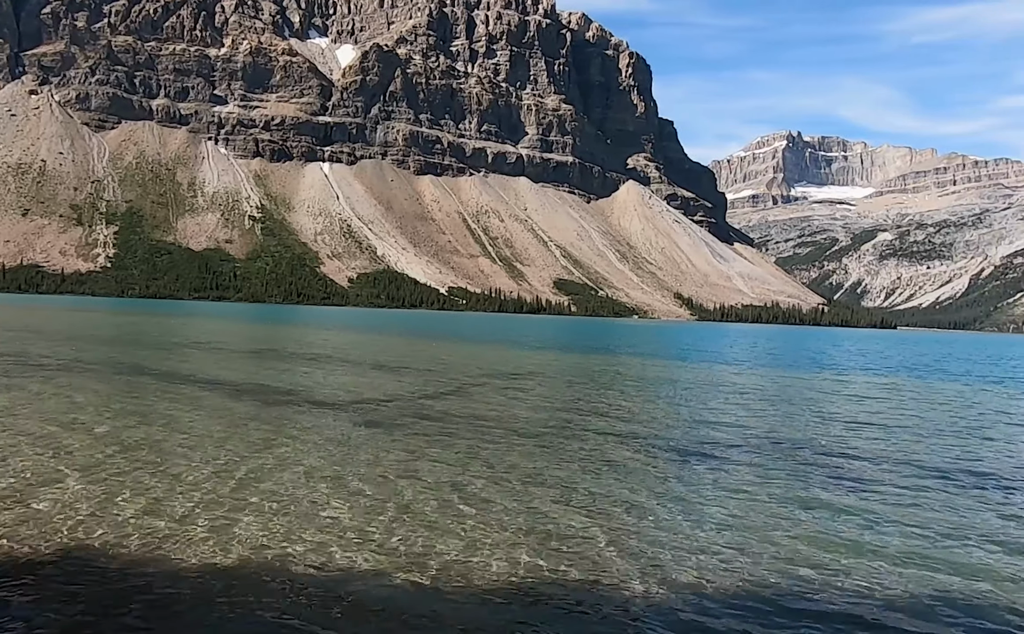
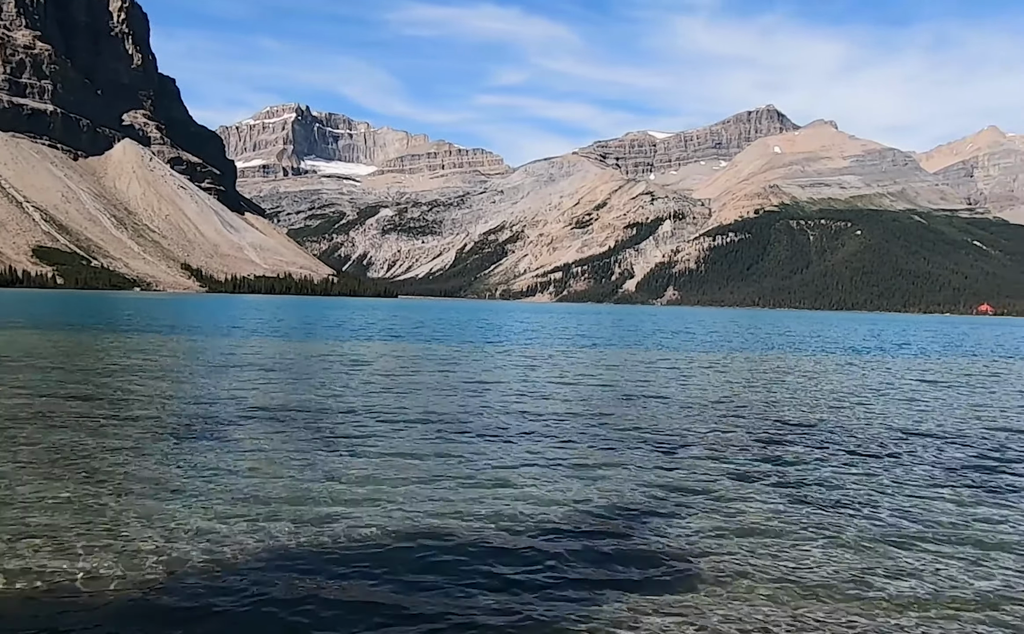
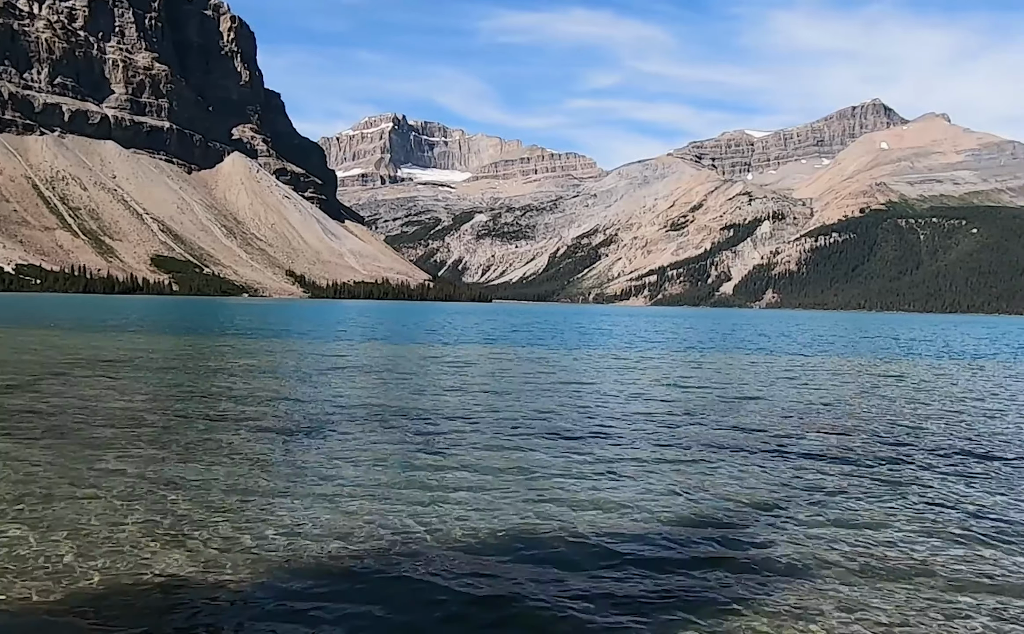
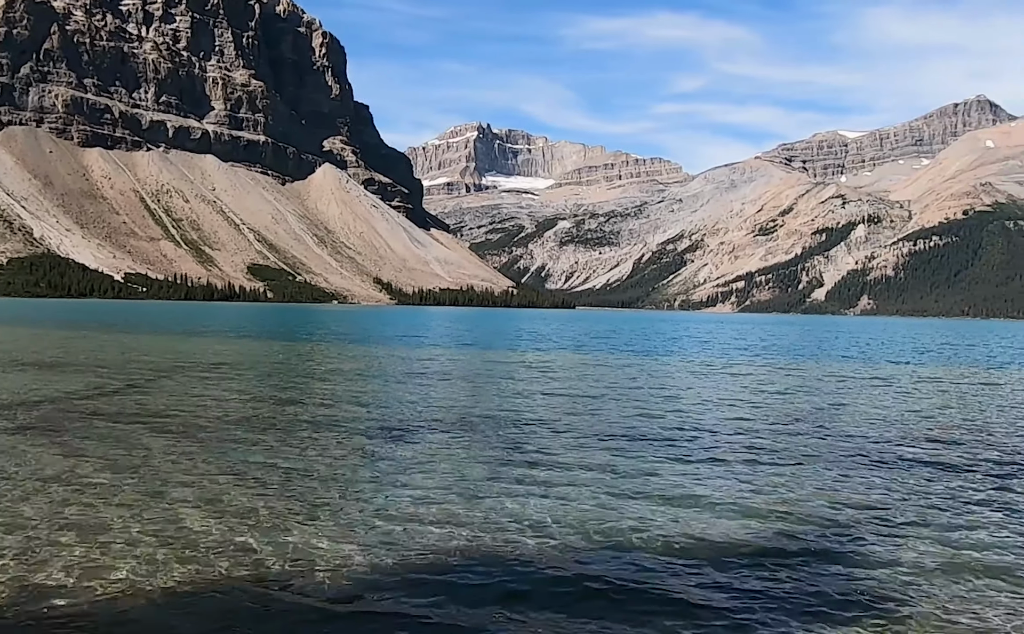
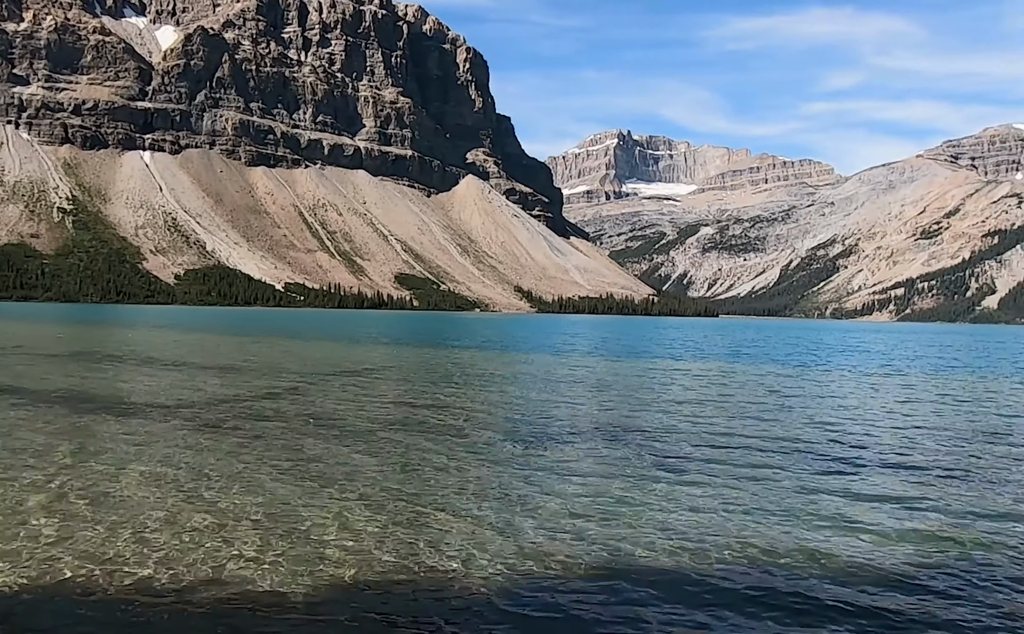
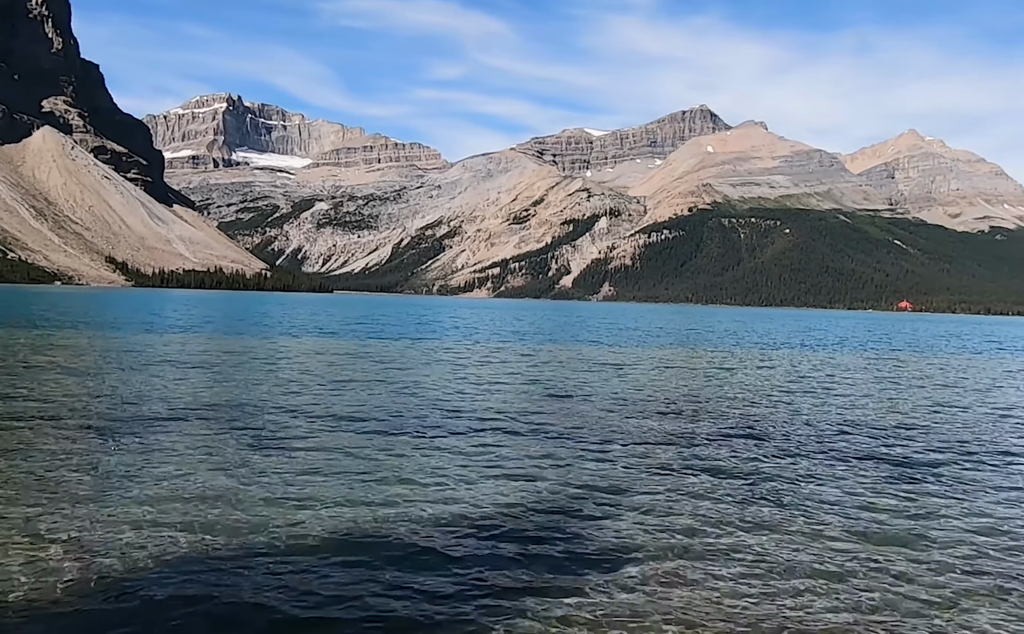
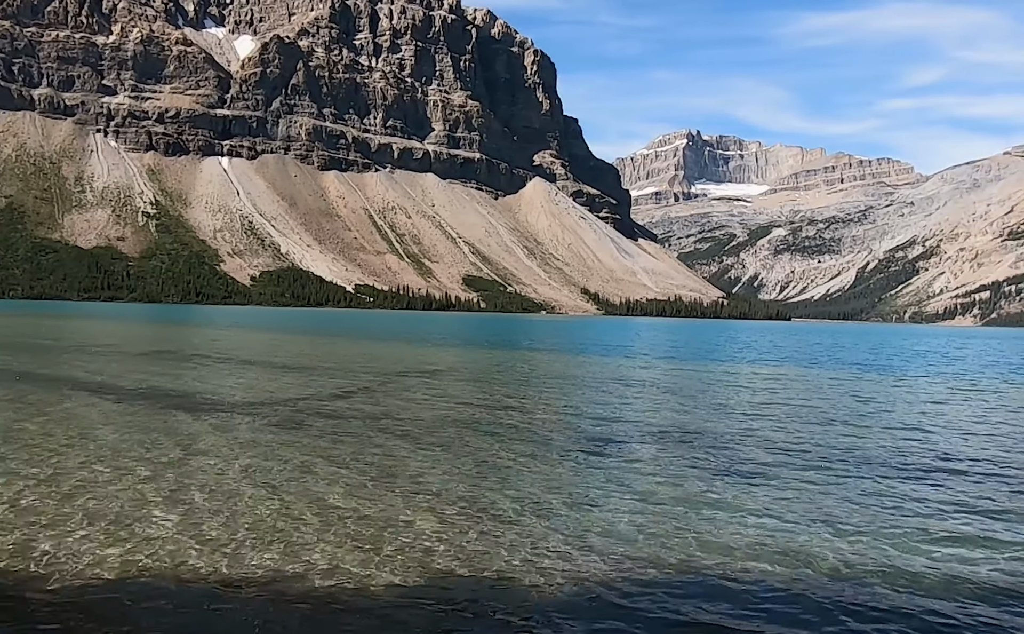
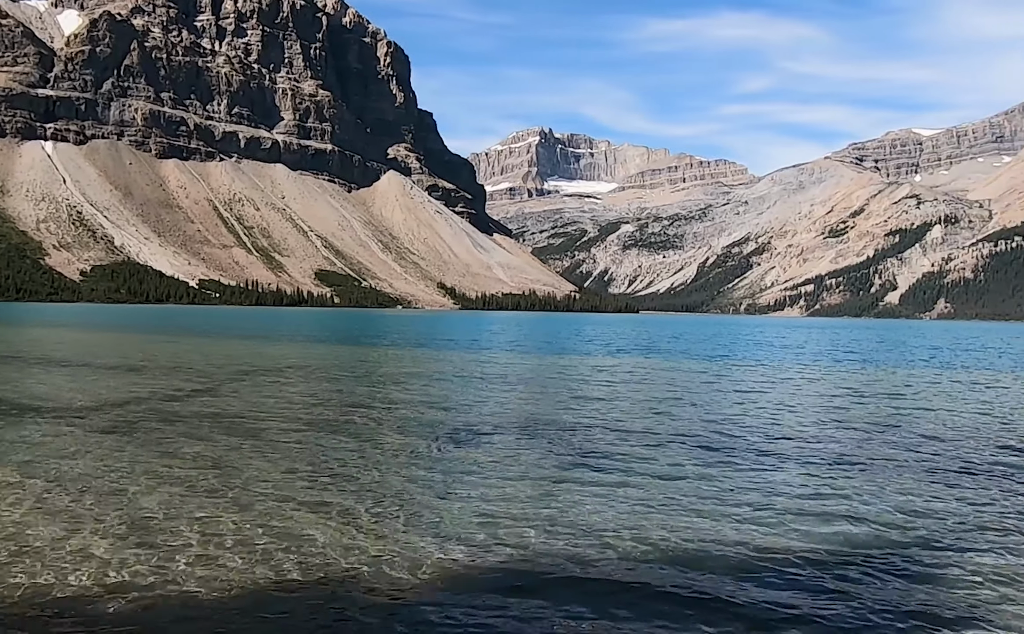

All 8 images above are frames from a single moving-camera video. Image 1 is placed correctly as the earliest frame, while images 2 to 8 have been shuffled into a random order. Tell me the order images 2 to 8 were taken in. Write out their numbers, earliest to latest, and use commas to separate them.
7, 5, 8, 4, 3, 2, 6
